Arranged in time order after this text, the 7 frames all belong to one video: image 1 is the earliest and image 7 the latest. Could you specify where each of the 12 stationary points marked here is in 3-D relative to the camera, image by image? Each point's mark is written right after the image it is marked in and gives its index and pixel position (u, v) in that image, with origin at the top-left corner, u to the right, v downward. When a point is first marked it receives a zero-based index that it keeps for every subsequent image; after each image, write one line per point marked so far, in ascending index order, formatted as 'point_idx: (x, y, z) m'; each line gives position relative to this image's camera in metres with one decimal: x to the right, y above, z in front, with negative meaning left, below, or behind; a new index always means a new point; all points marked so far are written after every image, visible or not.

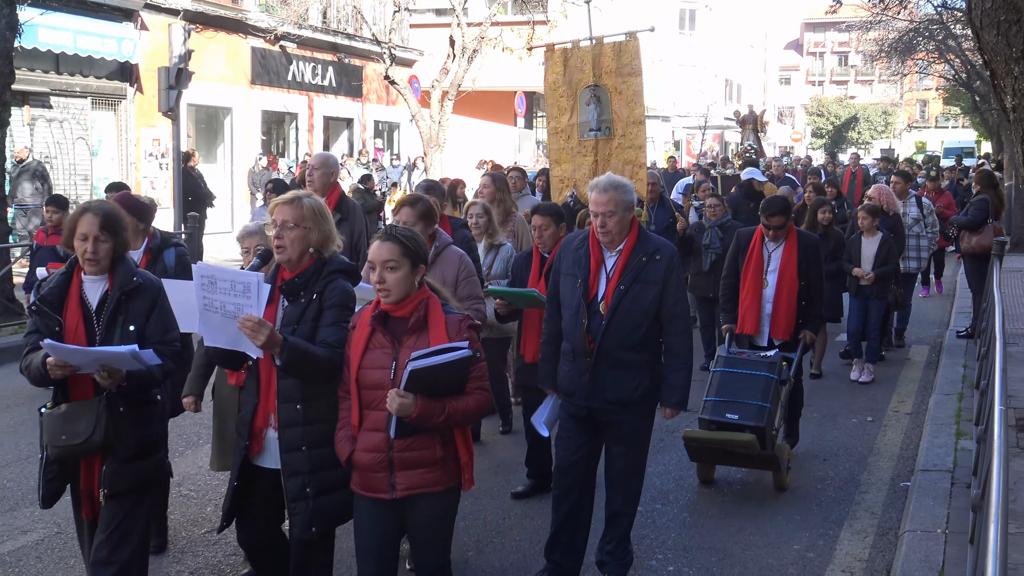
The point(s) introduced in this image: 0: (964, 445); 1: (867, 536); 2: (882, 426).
0: (+2.4, -0.8, +6.1) m
1: (+1.6, -1.1, +5.1) m
2: (+2.2, -0.8, +6.9) m
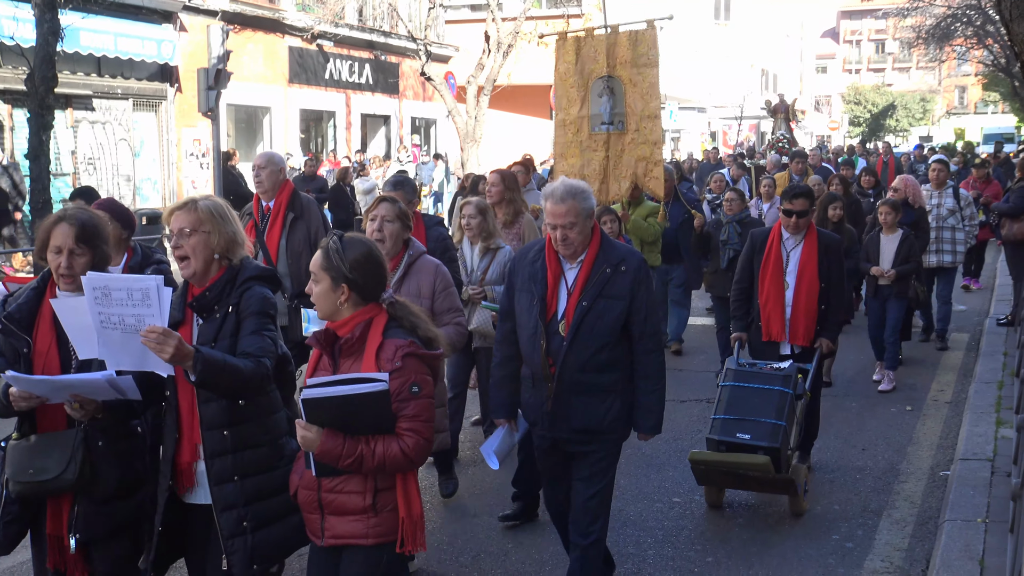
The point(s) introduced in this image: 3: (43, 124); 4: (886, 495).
0: (+2.6, -0.8, +6.1) m
1: (+1.8, -1.1, +5.1) m
2: (+2.4, -0.8, +6.9) m
3: (-2.7, +0.9, +6.7) m
4: (+1.8, -1.0, +5.5) m
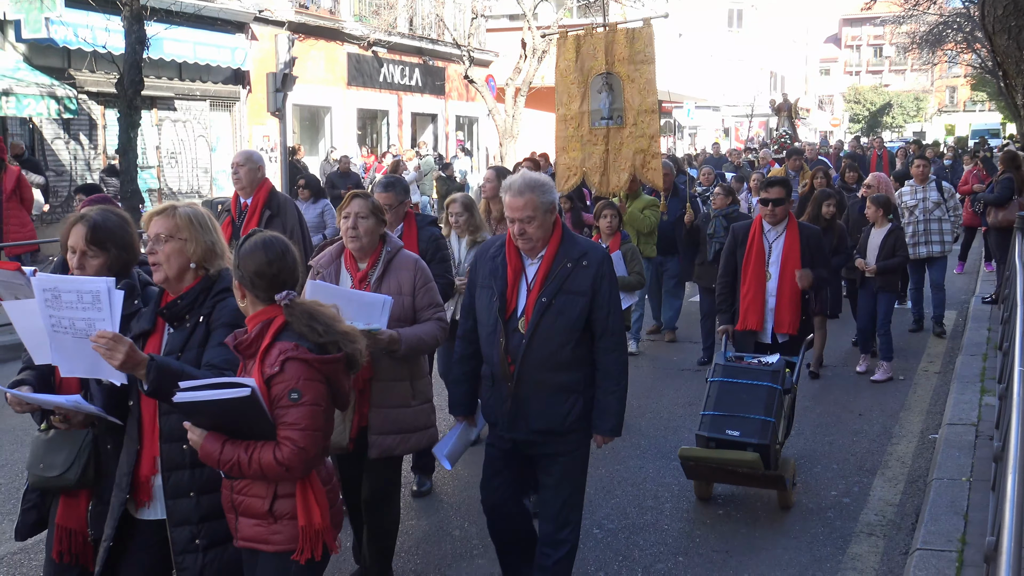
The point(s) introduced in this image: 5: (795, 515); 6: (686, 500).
0: (+2.8, -0.7, +6.9) m
1: (+2.0, -1.0, +5.9) m
2: (+2.7, -0.7, +7.7) m
3: (-2.5, +1.1, +7.6) m
4: (+2.0, -0.9, +6.4) m
5: (+1.3, -1.1, +5.4) m
6: (+0.8, -1.0, +5.6) m
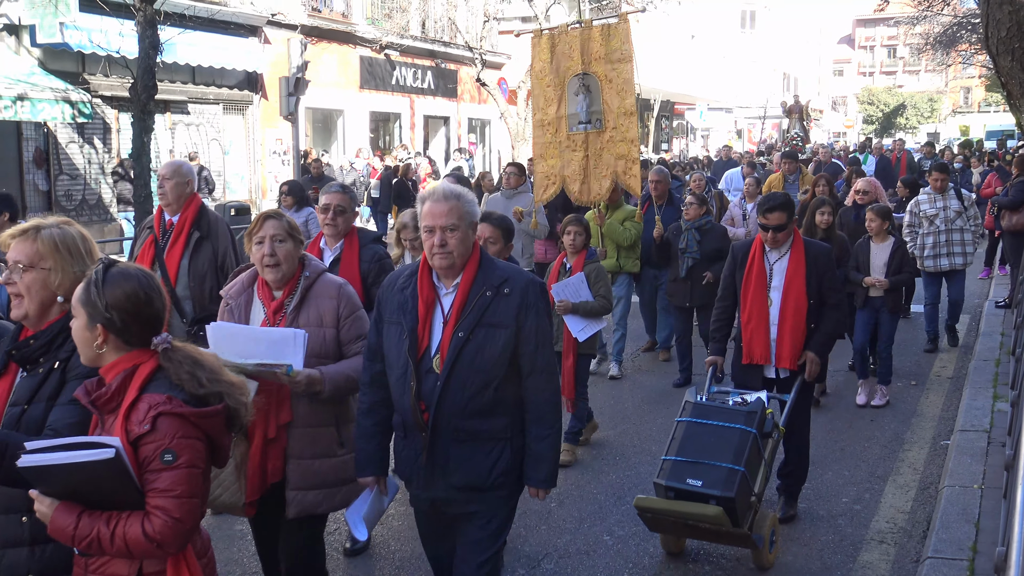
0: (+2.9, -0.7, +6.9) m
1: (+2.0, -1.0, +5.9) m
2: (+2.7, -0.7, +7.7) m
3: (-2.4, +1.1, +7.6) m
4: (+2.1, -1.0, +6.4) m
5: (+1.4, -1.1, +5.5) m
6: (+0.9, -1.0, +5.6) m
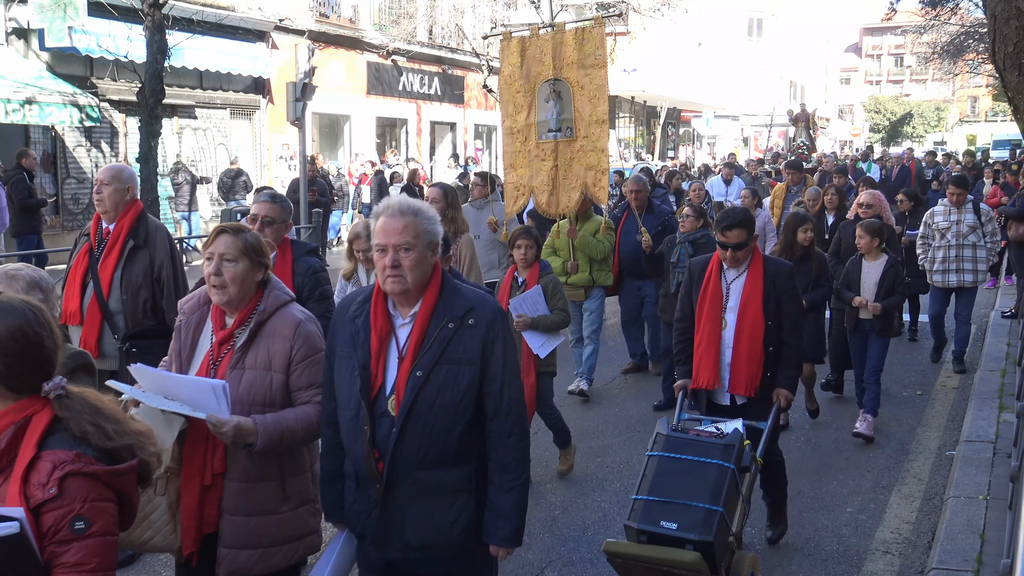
0: (+2.9, -0.8, +6.9) m
1: (+2.1, -1.1, +5.9) m
2: (+2.8, -0.7, +7.7) m
3: (-2.4, +1.0, +7.6) m
4: (+2.1, -1.0, +6.4) m
5: (+1.4, -1.2, +5.5) m
6: (+0.9, -1.1, +5.6) m
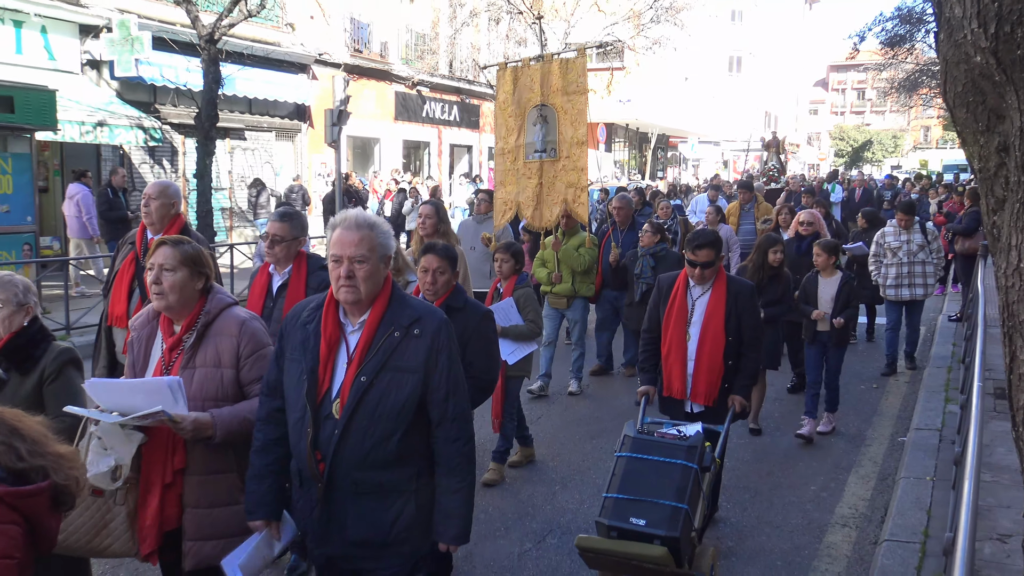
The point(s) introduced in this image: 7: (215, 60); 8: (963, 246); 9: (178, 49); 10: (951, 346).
0: (+3.0, -0.8, +8.0) m
1: (+2.1, -1.1, +7.1) m
2: (+2.8, -0.8, +8.8) m
3: (-2.3, +1.0, +8.7) m
4: (+2.2, -1.1, +7.5) m
5: (+1.5, -1.2, +6.6) m
6: (+1.0, -1.1, +6.7) m
7: (-2.2, +1.7, +8.5) m
8: (+3.7, +0.4, +9.6) m
9: (-4.6, +3.2, +14.5) m
10: (+3.6, -0.5, +9.4) m
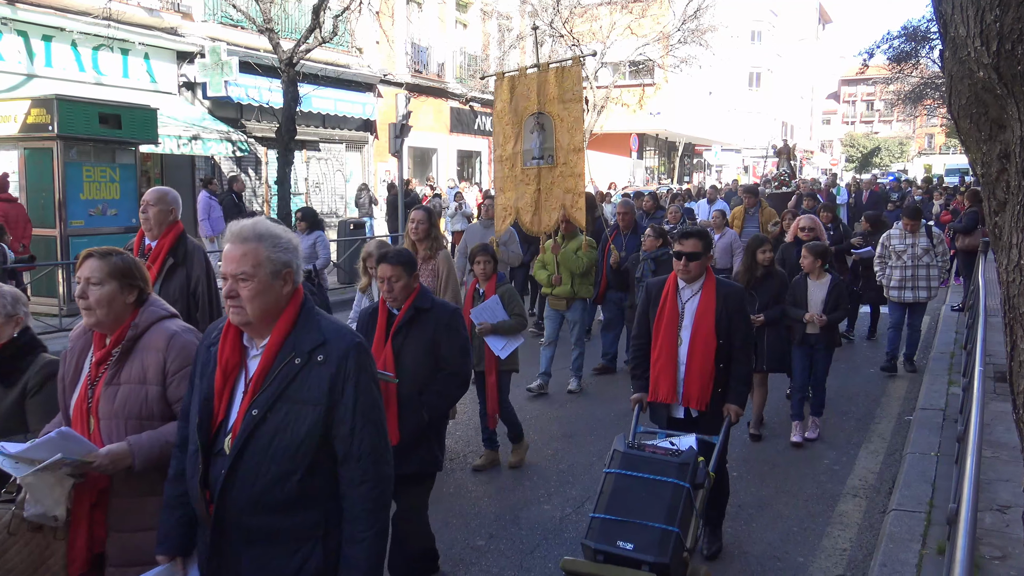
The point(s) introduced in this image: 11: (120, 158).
0: (+3.3, -0.8, +9.0) m
1: (+2.4, -1.1, +8.1) m
2: (+3.2, -0.7, +9.8) m
3: (-1.9, +1.1, +9.9) m
4: (+2.5, -1.0, +8.5) m
5: (+1.7, -1.1, +7.6) m
6: (+1.3, -1.0, +7.8) m
7: (-1.8, +1.7, +9.7) m
8: (+4.1, +0.4, +10.6) m
9: (-3.9, +3.3, +15.9) m
10: (+4.0, -0.4, +10.4) m
11: (-4.0, +1.3, +11.7) m
